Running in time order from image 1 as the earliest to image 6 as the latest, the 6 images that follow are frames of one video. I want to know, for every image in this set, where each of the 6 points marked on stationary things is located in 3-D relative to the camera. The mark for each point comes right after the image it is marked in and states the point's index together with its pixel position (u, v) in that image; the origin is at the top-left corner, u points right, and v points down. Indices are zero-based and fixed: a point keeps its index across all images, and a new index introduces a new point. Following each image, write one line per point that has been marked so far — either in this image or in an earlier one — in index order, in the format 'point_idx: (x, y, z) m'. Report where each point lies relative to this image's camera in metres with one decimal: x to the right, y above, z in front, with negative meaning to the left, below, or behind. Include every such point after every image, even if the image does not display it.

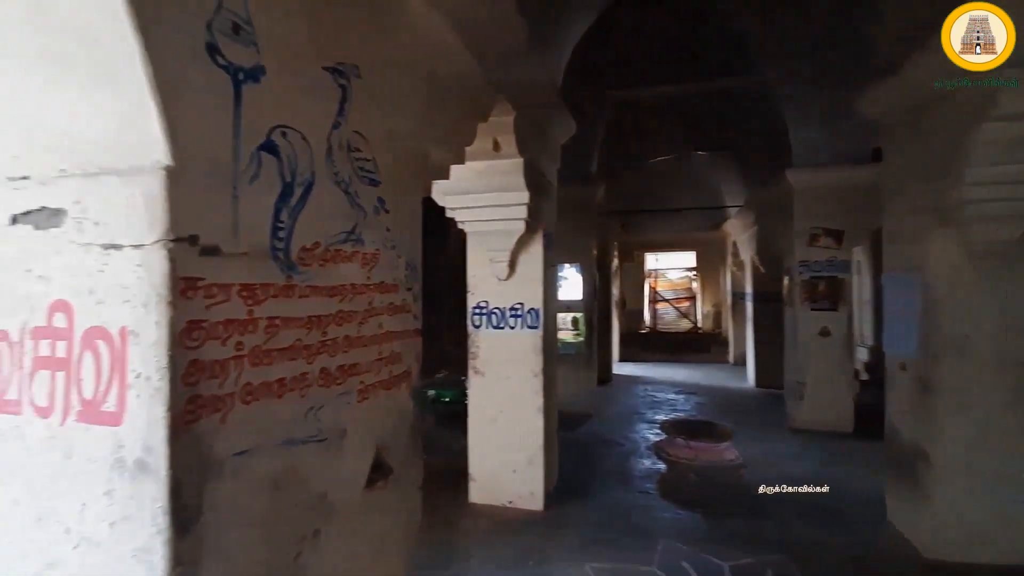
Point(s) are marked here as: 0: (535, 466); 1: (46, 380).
0: (+0.2, -1.4, +3.9) m
1: (-0.9, -0.2, +1.0) m
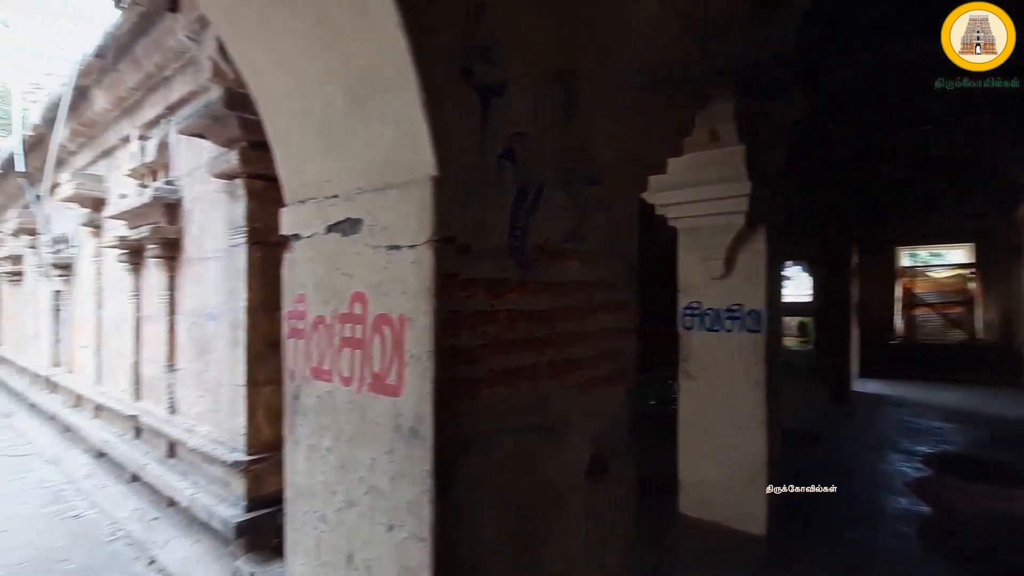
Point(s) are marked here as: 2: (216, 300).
0: (+1.7, -1.4, +3.5) m
1: (-0.4, -0.2, +1.3) m
2: (-1.7, -0.1, +3.0) m
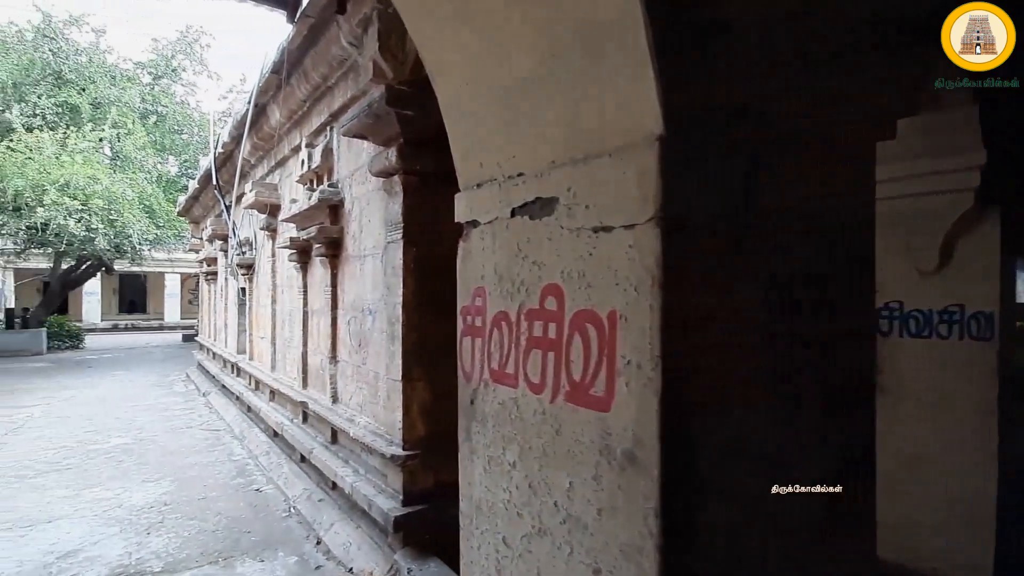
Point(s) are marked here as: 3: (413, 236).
0: (+2.6, -1.3, +2.7) m
1: (+0.1, -0.2, +1.1) m
2: (-0.8, 0.0, +3.0) m
3: (-0.5, +0.3, +2.7) m
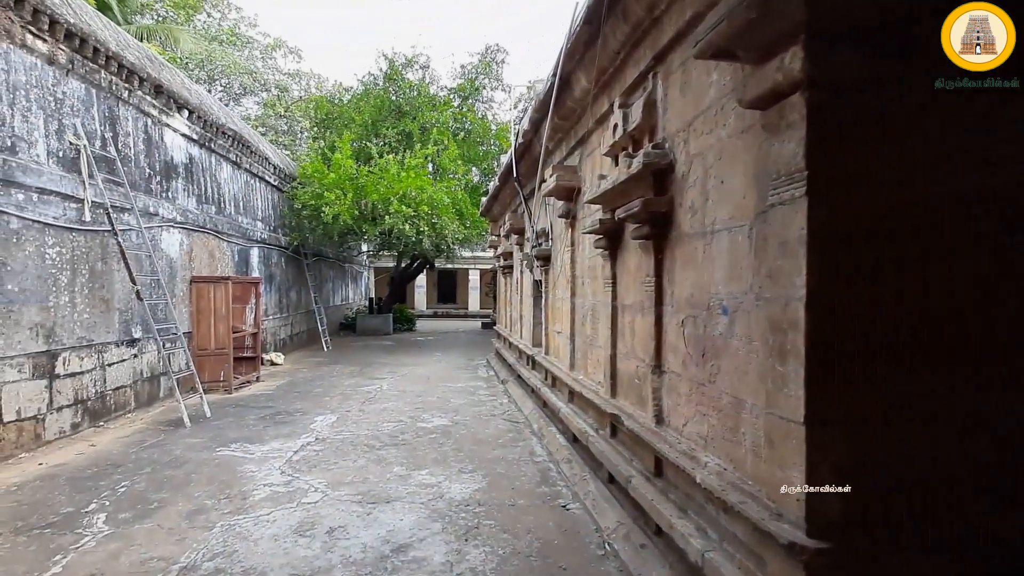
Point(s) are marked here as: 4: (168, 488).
0: (+3.8, -1.3, +0.1) m
1: (+0.7, -0.1, 0.0) m
2: (+0.9, 0.0, +2.1) m
3: (+1.0, +0.3, +1.7) m
4: (-2.6, -1.5, +3.8) m
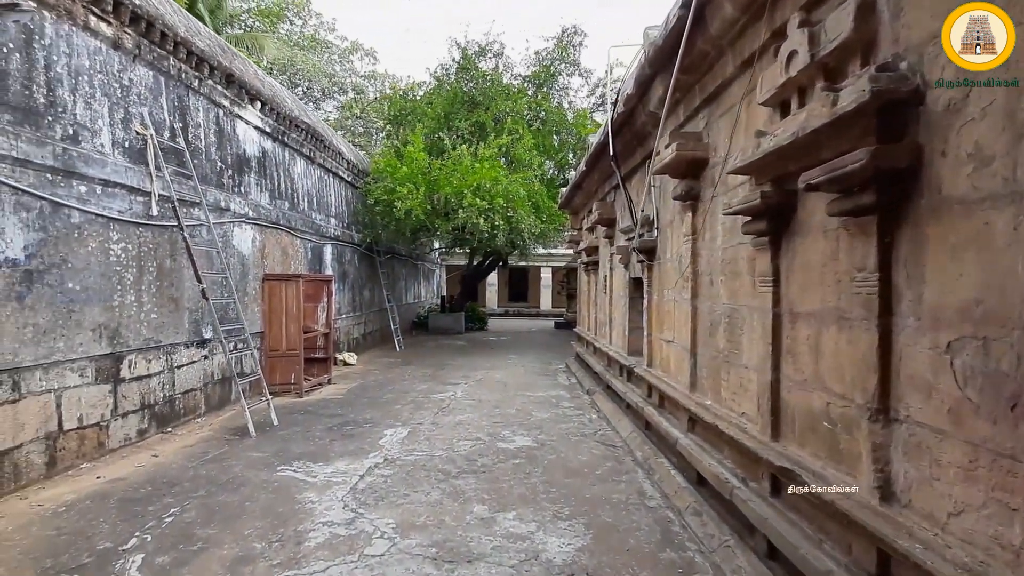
0: (+3.9, -1.3, -1.2) m
1: (+0.9, -0.1, -1.0) m
2: (+1.4, 0.0, +1.1) m
3: (+1.4, +0.3, +0.7) m
4: (-1.9, -1.5, +3.3) m
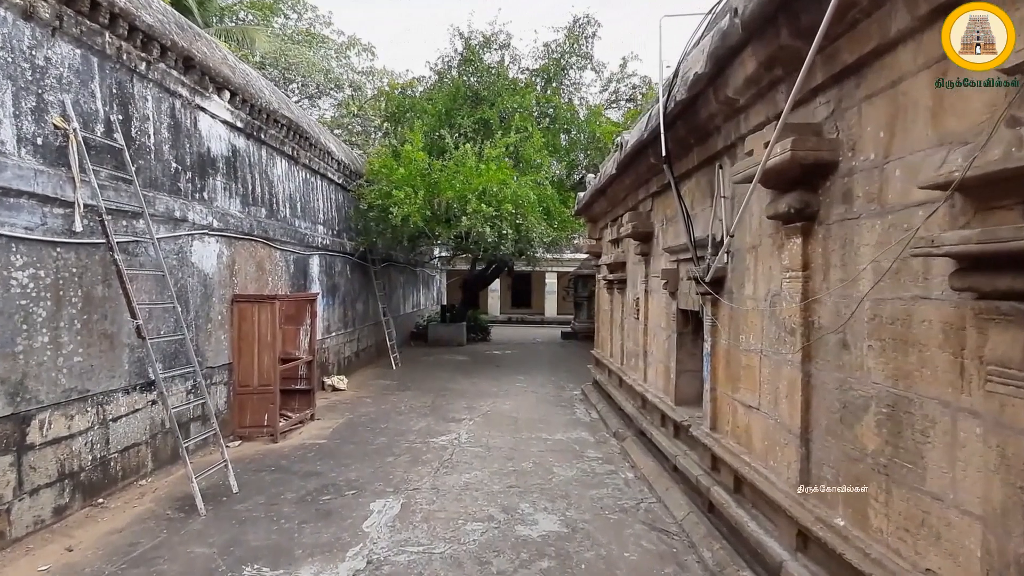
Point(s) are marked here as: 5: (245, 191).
0: (+4.1, -1.7, -2.3) m
1: (+1.1, -0.5, -2.1) m
2: (+1.6, -0.3, 0.0) m
3: (+1.6, 0.0, -0.4) m
4: (-1.7, -1.8, +2.2) m
5: (-3.6, +1.3, +6.7) m
